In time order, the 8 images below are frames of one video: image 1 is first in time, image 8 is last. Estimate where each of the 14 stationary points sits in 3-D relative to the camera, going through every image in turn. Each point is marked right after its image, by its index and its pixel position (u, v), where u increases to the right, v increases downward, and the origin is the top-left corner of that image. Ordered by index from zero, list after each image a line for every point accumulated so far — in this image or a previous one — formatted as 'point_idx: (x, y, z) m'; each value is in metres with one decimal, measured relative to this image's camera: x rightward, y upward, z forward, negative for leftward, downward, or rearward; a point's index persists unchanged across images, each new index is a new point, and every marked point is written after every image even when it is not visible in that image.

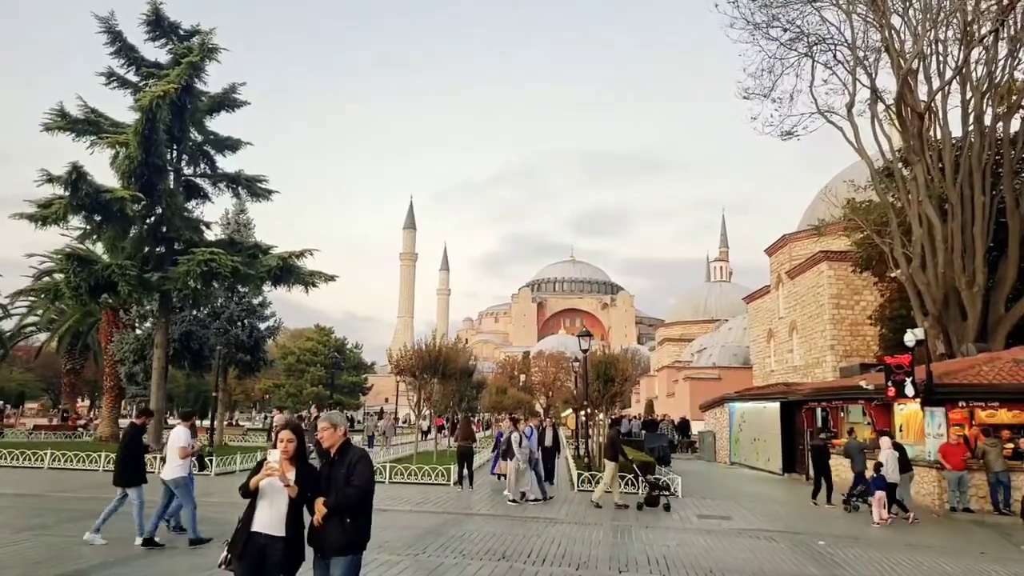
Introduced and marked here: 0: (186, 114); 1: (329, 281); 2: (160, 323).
0: (-8.0, +4.3, +18.1) m
1: (-5.0, +0.2, +19.9) m
2: (-9.4, -1.0, +19.5) m
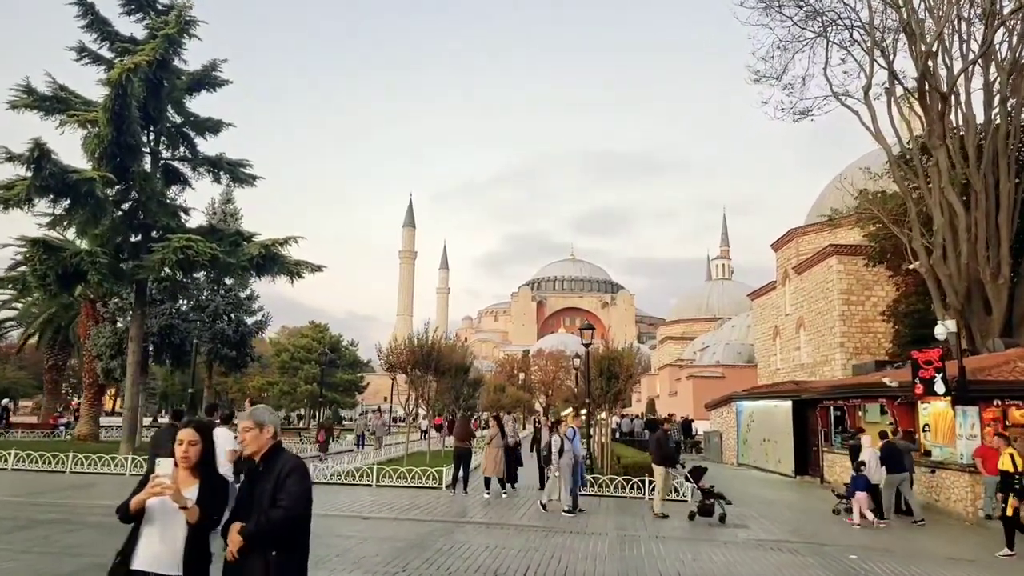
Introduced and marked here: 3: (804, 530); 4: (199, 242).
0: (-8.1, +4.5, +17.0) m
1: (-5.0, +0.4, +18.8) m
2: (-9.5, -0.7, +18.4) m
3: (+4.6, -3.8, +11.4) m
4: (-7.1, +1.1, +16.6) m
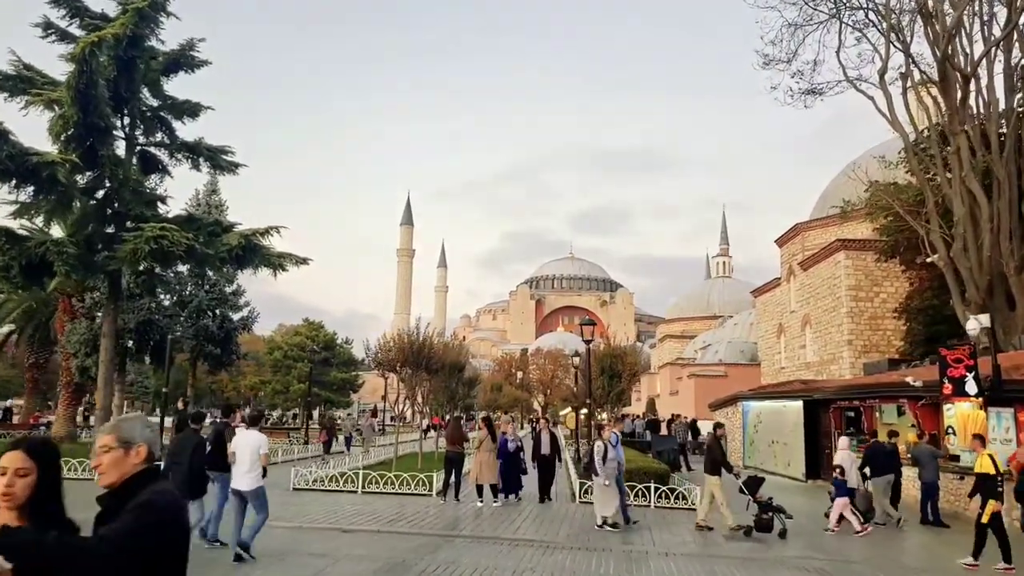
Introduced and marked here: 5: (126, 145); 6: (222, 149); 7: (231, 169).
0: (-8.2, +4.7, +15.9) m
1: (-5.1, +0.6, +17.8) m
2: (-9.6, -0.5, +17.3) m
3: (+4.5, -3.6, +10.4) m
4: (-7.2, +1.2, +15.6) m
5: (-9.1, +3.3, +17.3) m
6: (-7.2, +3.5, +18.2) m
7: (-7.0, +2.9, +18.3) m
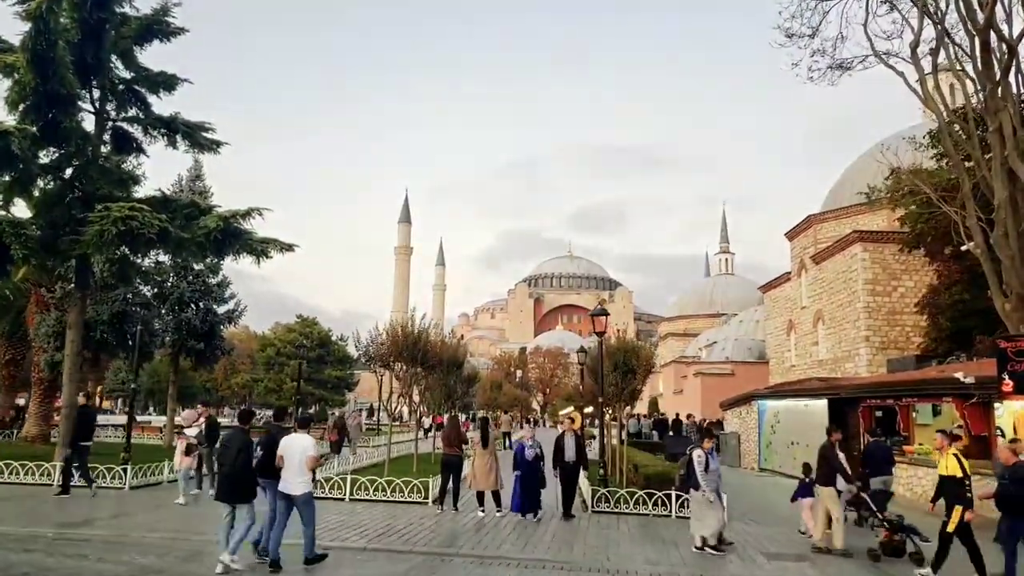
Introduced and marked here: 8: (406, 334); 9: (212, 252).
0: (-8.1, +5.0, +14.5) m
1: (-5.0, +0.8, +16.4) m
2: (-9.5, -0.3, +15.9) m
3: (+4.6, -3.4, +9.1) m
4: (-7.1, +1.5, +14.2) m
5: (-9.0, +3.6, +15.9) m
6: (-7.1, +3.7, +16.8) m
7: (-6.9, +3.2, +16.9) m
8: (-2.4, -1.1, +16.8) m
9: (-6.5, +0.8, +15.8) m
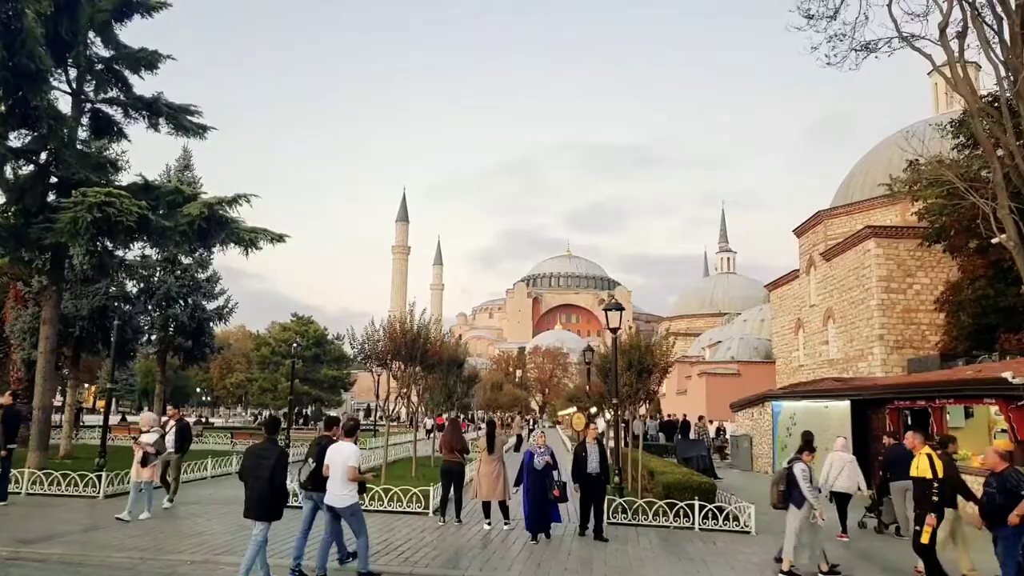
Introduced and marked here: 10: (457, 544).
0: (-8.0, +5.1, +13.5) m
1: (-4.9, +1.0, +15.4) m
2: (-9.4, -0.1, +14.9) m
3: (+4.7, -3.3, +8.1) m
4: (-7.0, +1.6, +13.2) m
5: (-8.9, +3.8, +14.8) m
6: (-7.0, +3.9, +15.8) m
7: (-6.8, +3.4, +15.9) m
8: (-2.3, -0.9, +15.8) m
9: (-6.4, +0.9, +14.8) m
10: (-0.7, -3.2, +9.0) m
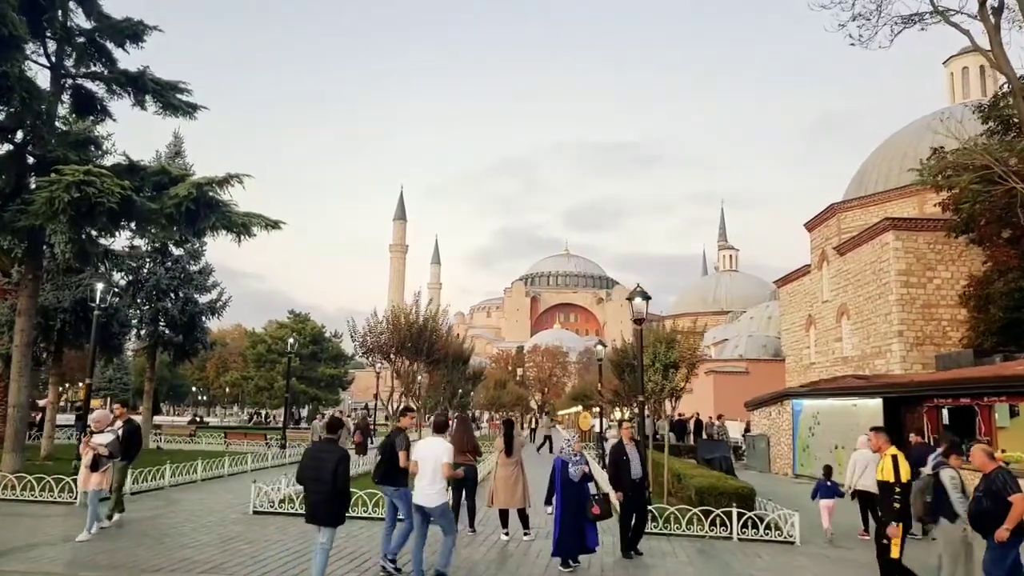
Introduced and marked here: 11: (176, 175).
0: (-7.7, +5.3, +12.4) m
1: (-4.7, +1.2, +14.3) m
2: (-9.1, +0.1, +13.8) m
3: (+5.0, -3.1, +7.1) m
4: (-6.7, +1.8, +12.1) m
5: (-8.6, +4.0, +13.8) m
6: (-6.7, +4.1, +14.7) m
7: (-6.6, +3.6, +14.8) m
8: (-2.1, -0.7, +14.7) m
9: (-6.1, +1.1, +13.7) m
10: (-0.4, -2.9, +8.0) m
11: (-6.4, +2.1, +13.9) m
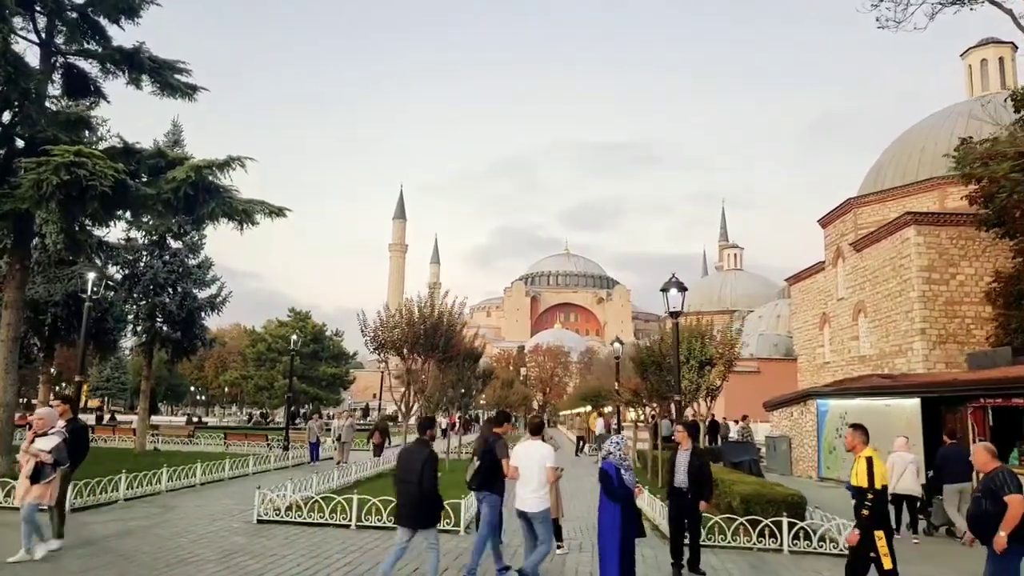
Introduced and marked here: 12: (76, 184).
0: (-7.3, +5.5, +11.6) m
1: (-4.3, +1.3, +13.4) m
2: (-8.8, +0.2, +13.0) m
3: (+5.3, -2.9, +6.2) m
4: (-6.4, +2.0, +11.2) m
5: (-8.3, +4.1, +12.9) m
6: (-6.4, +4.2, +13.9) m
7: (-6.2, +3.7, +13.9) m
8: (-1.7, -0.6, +13.9) m
9: (-5.7, +1.3, +12.8) m
10: (-0.1, -2.8, +7.1) m
11: (-6.0, +2.3, +13.1) m
12: (-6.7, +1.6, +11.3) m
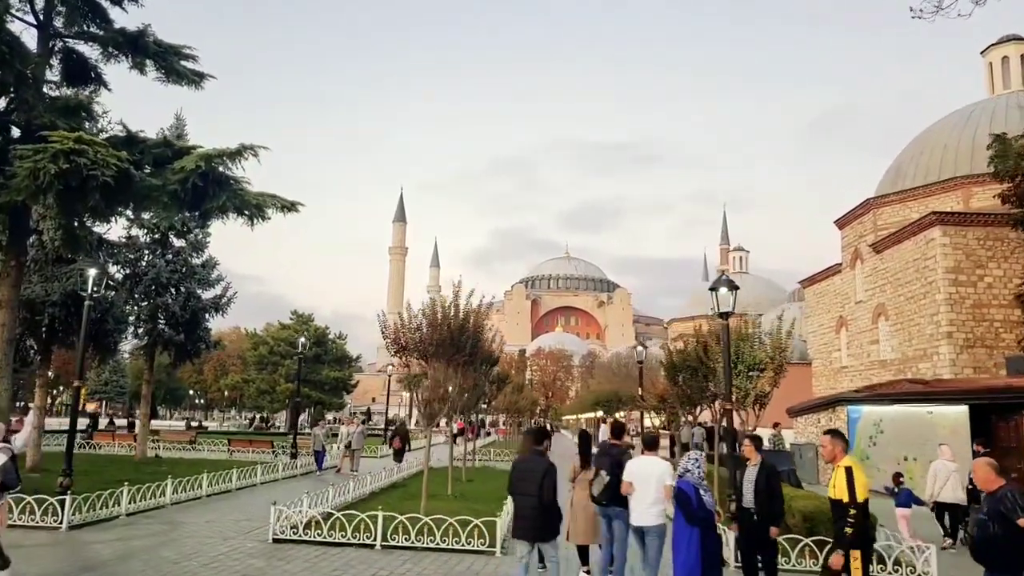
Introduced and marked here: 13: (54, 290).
0: (-6.8, +5.5, +10.8) m
1: (-3.8, +1.3, +12.6) m
2: (-8.3, +0.3, +12.1) m
3: (+5.8, -2.9, +5.4) m
4: (-5.9, +2.0, +10.4) m
5: (-7.8, +4.1, +12.1) m
6: (-5.9, +4.2, +13.0) m
7: (-5.7, +3.7, +13.1) m
8: (-1.2, -0.6, +13.0) m
9: (-5.3, +1.3, +12.0) m
10: (+0.4, -2.8, +6.3) m
11: (-5.5, +2.3, +12.2) m
12: (-6.2, +1.6, +10.5) m
13: (-10.0, 0.0, +16.1) m
